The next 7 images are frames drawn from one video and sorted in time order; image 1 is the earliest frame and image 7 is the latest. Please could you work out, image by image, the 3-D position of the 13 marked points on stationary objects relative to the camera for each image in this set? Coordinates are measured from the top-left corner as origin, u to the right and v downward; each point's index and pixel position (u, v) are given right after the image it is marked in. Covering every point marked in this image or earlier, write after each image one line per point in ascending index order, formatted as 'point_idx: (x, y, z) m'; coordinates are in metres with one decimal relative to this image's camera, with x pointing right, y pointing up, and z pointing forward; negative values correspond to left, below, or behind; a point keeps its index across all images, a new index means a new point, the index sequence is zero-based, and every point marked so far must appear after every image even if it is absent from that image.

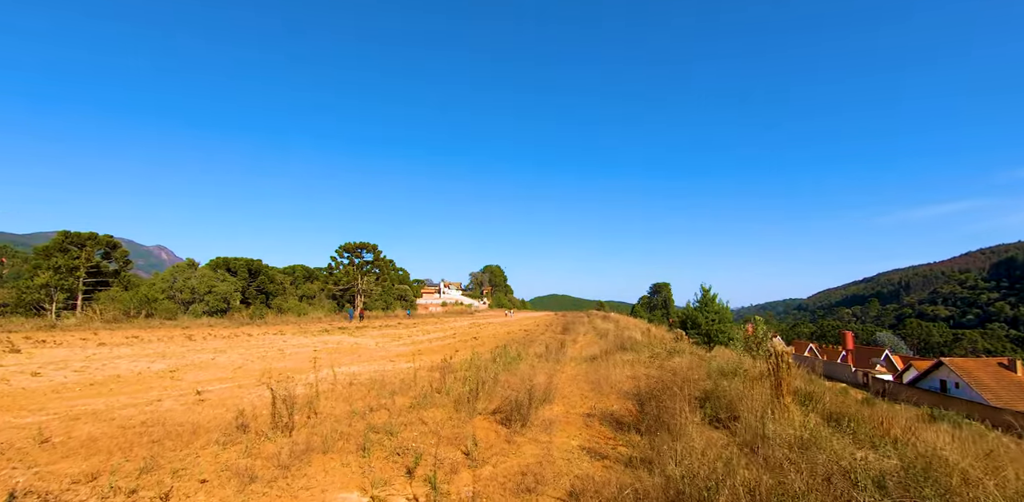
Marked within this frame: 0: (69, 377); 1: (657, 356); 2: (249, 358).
0: (-11.4, -3.2, +11.9) m
1: (+6.2, -4.5, +19.7) m
2: (-9.4, -3.9, +16.5) m
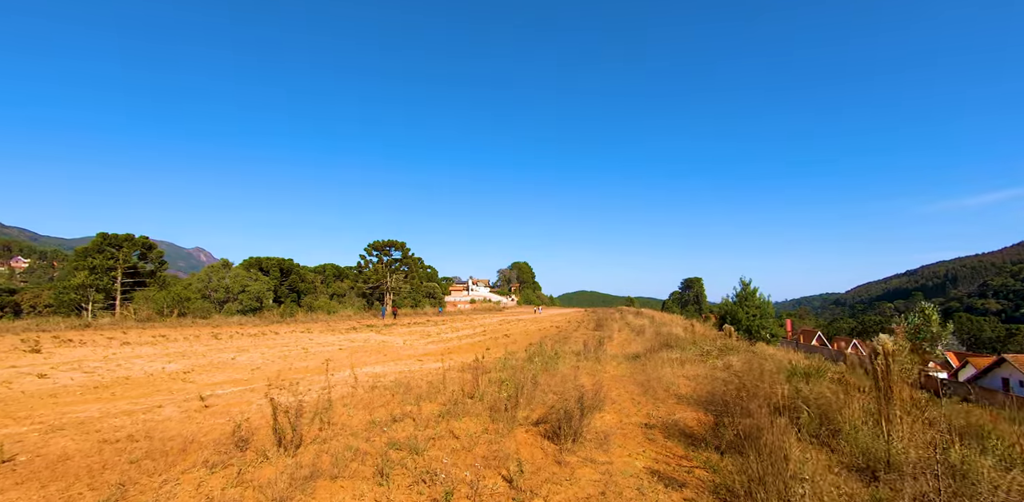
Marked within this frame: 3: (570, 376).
0: (-10.4, -3.1, +11.1) m
1: (+7.6, -4.0, +17.8) m
2: (-8.1, -3.6, +15.6) m
3: (+1.6, -3.5, +12.8) m
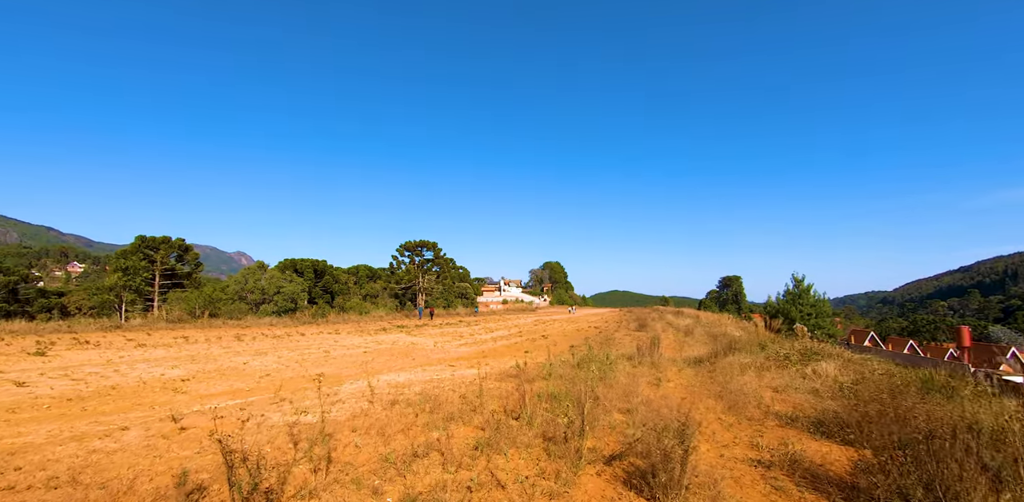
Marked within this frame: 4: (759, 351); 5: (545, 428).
0: (-9.4, -2.8, +9.6) m
1: (+9.0, -3.5, +15.1) m
2: (-6.8, -3.4, +13.9) m
3: (+2.7, -3.1, +10.4) m
4: (+9.6, -3.9, +18.0) m
5: (+0.5, -2.5, +6.6) m
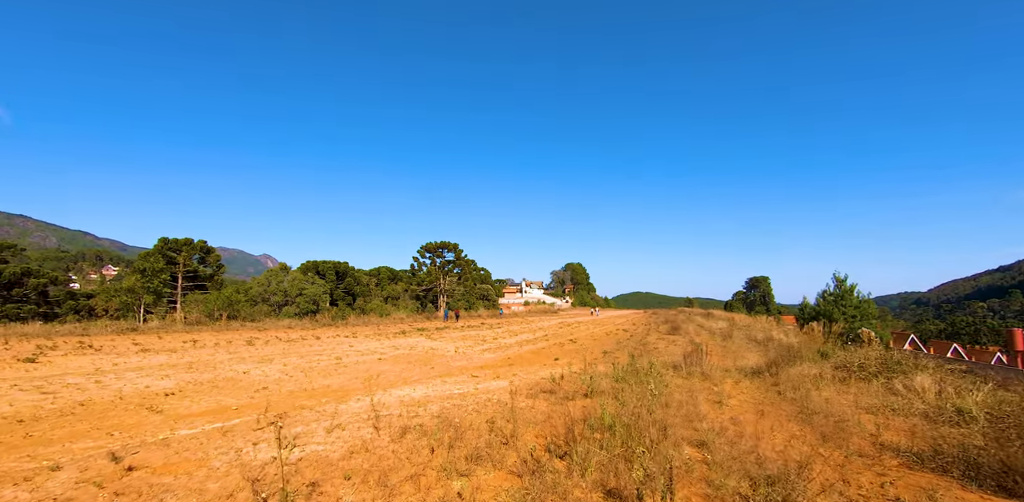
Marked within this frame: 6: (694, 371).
0: (-8.8, -2.7, +8.2) m
1: (+9.9, -3.3, +12.9) m
2: (-6.0, -3.3, +12.4) m
3: (+3.4, -2.9, +8.5) m
4: (+10.7, -3.7, +15.8) m
5: (+1.0, -2.4, +4.9) m
6: (+5.4, -3.5, +13.7) m
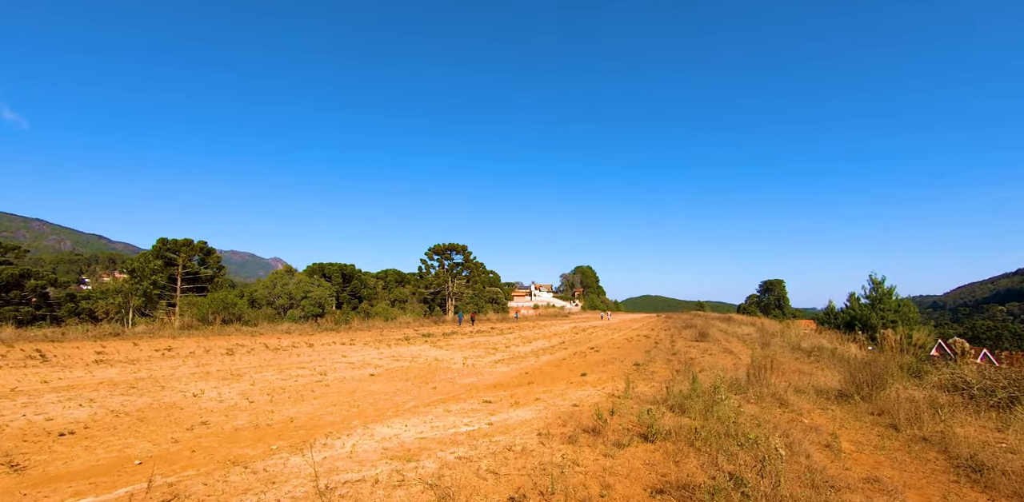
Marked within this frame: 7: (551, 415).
0: (-8.4, -2.5, +5.6) m
1: (+10.4, -3.1, +10.0) m
2: (-5.5, -3.0, +9.8) m
3: (+3.8, -2.7, +5.7) m
4: (+11.2, -3.5, +12.9) m
5: (+1.3, -2.1, +2.1) m
6: (+5.9, -3.3, +10.8) m
7: (+0.7, -2.9, +8.3) m
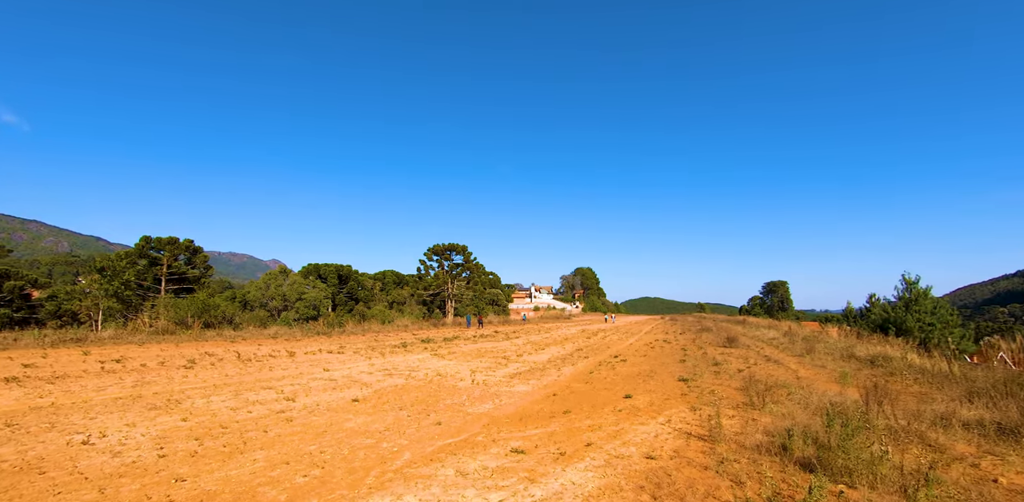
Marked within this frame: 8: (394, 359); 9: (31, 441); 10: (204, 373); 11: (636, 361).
0: (-7.8, -2.2, +2.5) m
1: (+11.0, -2.8, +6.9) m
2: (-4.9, -2.7, +6.7) m
3: (+4.4, -2.3, +2.6) m
4: (+11.8, -3.2, +9.8) m
5: (+1.9, -1.7, -1.0) m
6: (+6.5, -3.0, +7.7) m
7: (+1.3, -2.6, +5.2) m
8: (-4.6, -4.2, +18.2) m
9: (-6.9, -2.7, +6.6) m
10: (-8.9, -3.5, +13.4) m
11: (+5.3, -4.7, +19.9) m
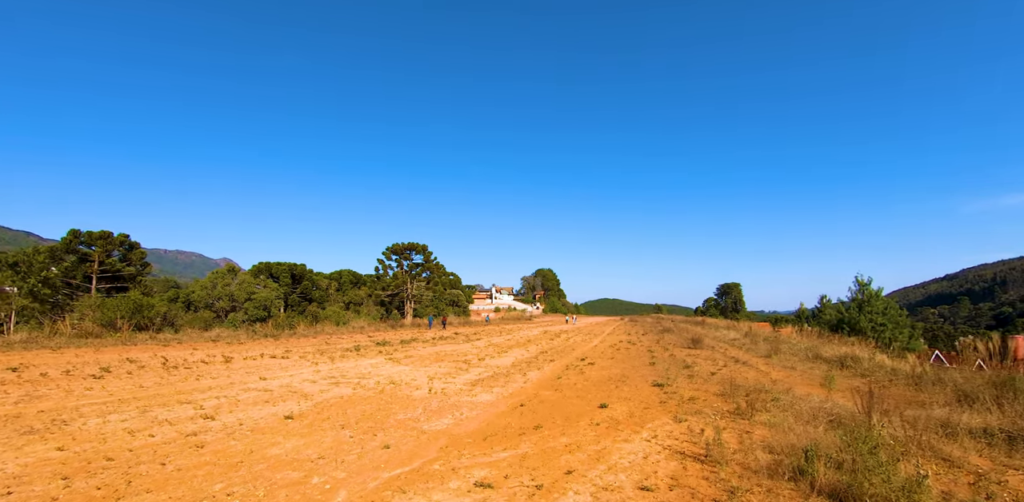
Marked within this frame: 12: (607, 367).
0: (-7.8, -1.9, +0.7) m
1: (+10.5, -2.7, +6.5) m
2: (-5.3, -2.5, +5.1) m
3: (+4.3, -2.2, +1.8) m
4: (+11.1, -3.2, +9.4) m
5: (+2.1, -1.6, -2.0) m
6: (+6.0, -2.9, +7.0) m
7: (+1.0, -2.4, +4.1) m
8: (-5.9, -4.0, +16.5) m
9: (-7.2, -2.5, +4.9) m
10: (-9.8, -3.3, +11.5) m
11: (+3.9, -4.6, +19.1) m
12: (+3.7, -4.5, +18.2) m
